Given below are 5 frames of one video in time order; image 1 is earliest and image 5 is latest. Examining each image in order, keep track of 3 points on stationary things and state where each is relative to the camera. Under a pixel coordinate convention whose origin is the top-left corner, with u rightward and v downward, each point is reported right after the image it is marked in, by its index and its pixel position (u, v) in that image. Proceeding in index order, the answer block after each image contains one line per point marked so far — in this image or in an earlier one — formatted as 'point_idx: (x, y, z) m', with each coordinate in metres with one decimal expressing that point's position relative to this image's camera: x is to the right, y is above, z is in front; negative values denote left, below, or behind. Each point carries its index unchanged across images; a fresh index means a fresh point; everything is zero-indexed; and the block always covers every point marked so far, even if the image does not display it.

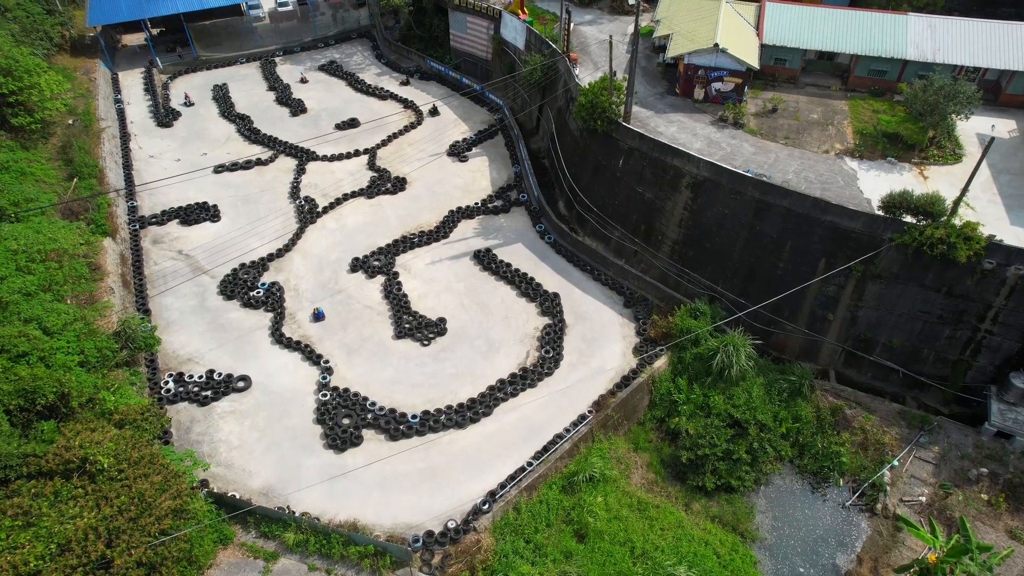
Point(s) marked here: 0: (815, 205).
0: (+8.8, +2.4, +19.3) m
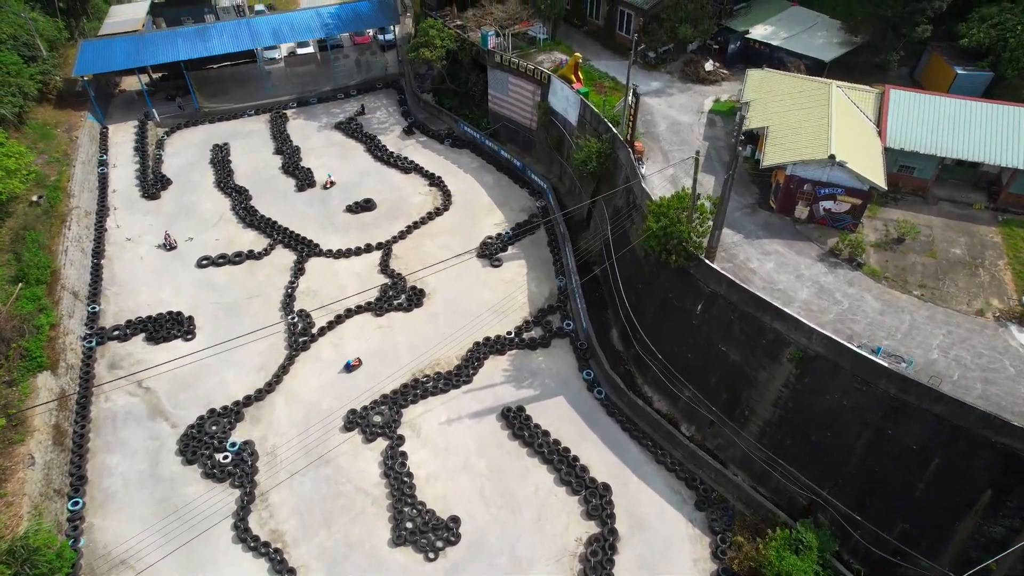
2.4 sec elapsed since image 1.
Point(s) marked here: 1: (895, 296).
0: (+9.6, -2.7, +13.6) m
1: (+9.9, -0.2, +17.1) m
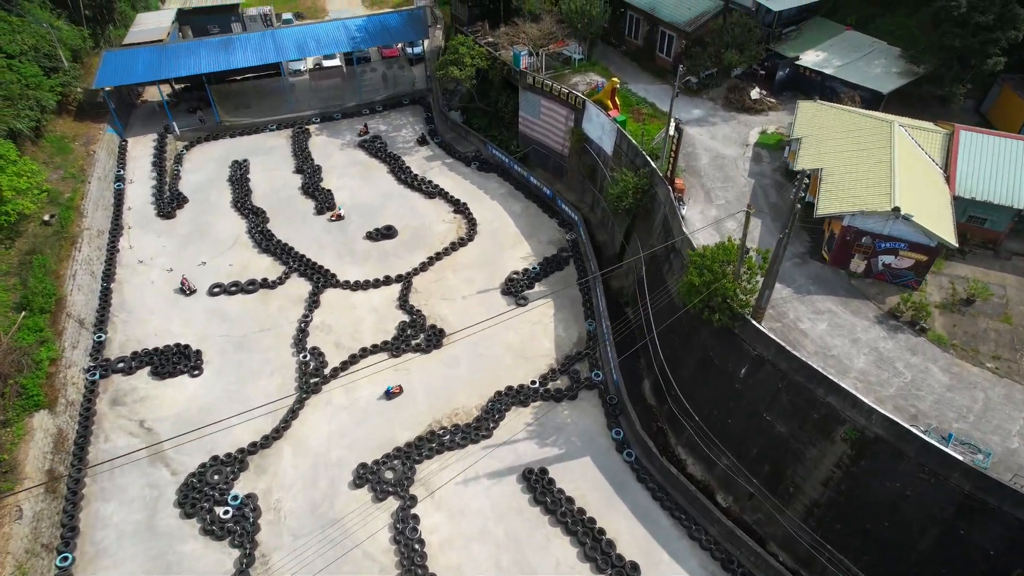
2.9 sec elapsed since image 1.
0: (+10.0, -4.4, +11.9) m
1: (+10.5, -1.9, +15.4) m
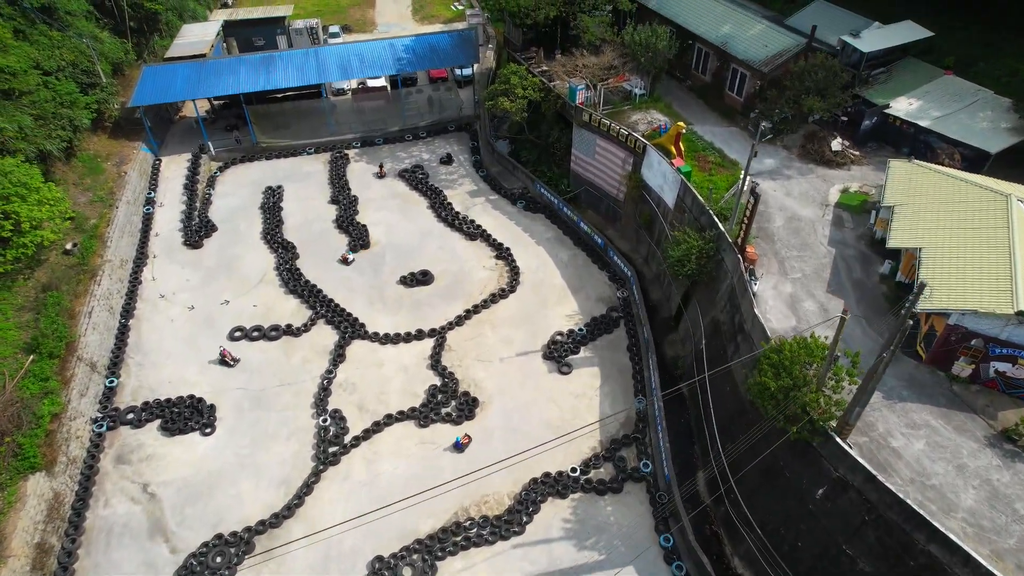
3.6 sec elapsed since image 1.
0: (+10.5, -6.8, +9.2) m
1: (+11.2, -4.4, +12.7) m
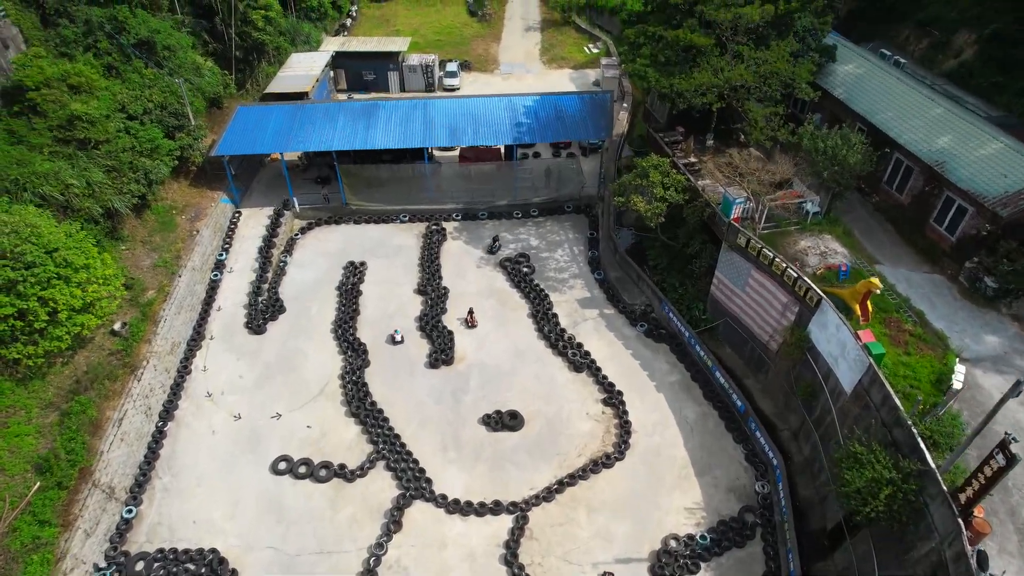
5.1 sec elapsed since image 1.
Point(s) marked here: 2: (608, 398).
0: (+10.4, -12.4, +3.2) m
1: (+12.0, -10.1, +6.5) m
2: (+2.7, -3.2, +18.9) m
